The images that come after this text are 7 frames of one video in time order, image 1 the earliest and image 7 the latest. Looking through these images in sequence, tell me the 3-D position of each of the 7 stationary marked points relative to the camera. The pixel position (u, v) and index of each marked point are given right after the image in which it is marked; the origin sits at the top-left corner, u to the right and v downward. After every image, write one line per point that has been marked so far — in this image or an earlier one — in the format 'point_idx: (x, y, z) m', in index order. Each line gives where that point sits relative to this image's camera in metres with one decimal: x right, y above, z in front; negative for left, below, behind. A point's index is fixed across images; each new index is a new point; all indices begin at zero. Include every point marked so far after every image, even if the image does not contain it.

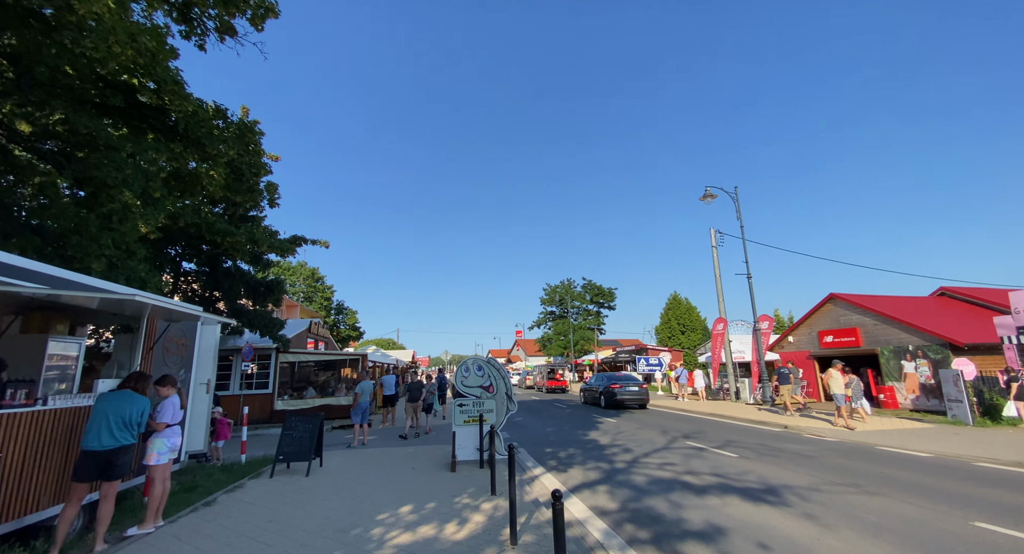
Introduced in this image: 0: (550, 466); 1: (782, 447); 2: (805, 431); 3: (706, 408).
0: (+0.7, -3.7, +8.2) m
1: (+5.8, -3.7, +9.0) m
2: (+7.8, -4.1, +11.2) m
3: (+8.6, -5.9, +18.6) m
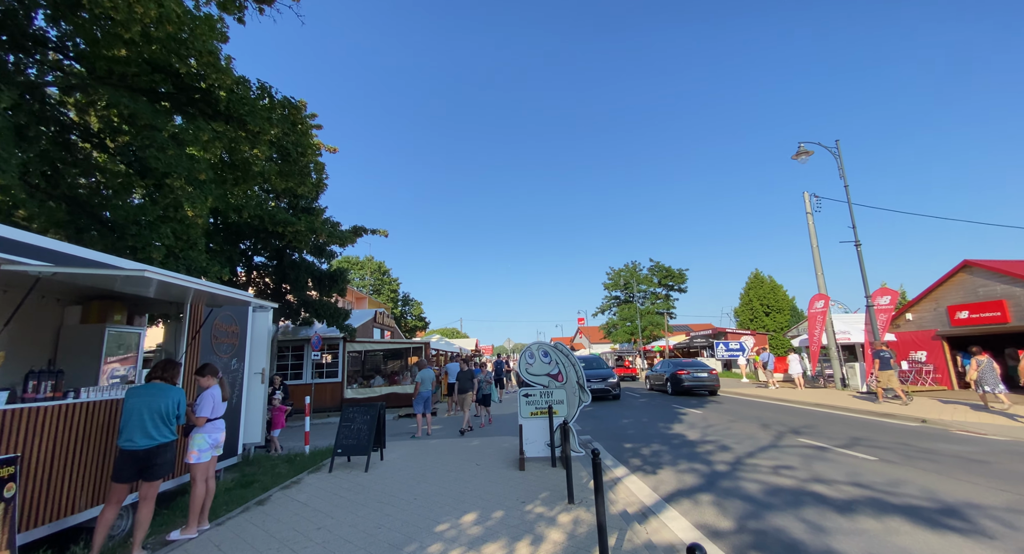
0: (+2.0, -3.2, +7.1) m
1: (+7.2, -2.9, +7.2) m
2: (+9.5, -3.2, +9.0) m
3: (+11.4, -4.7, +16.3) m
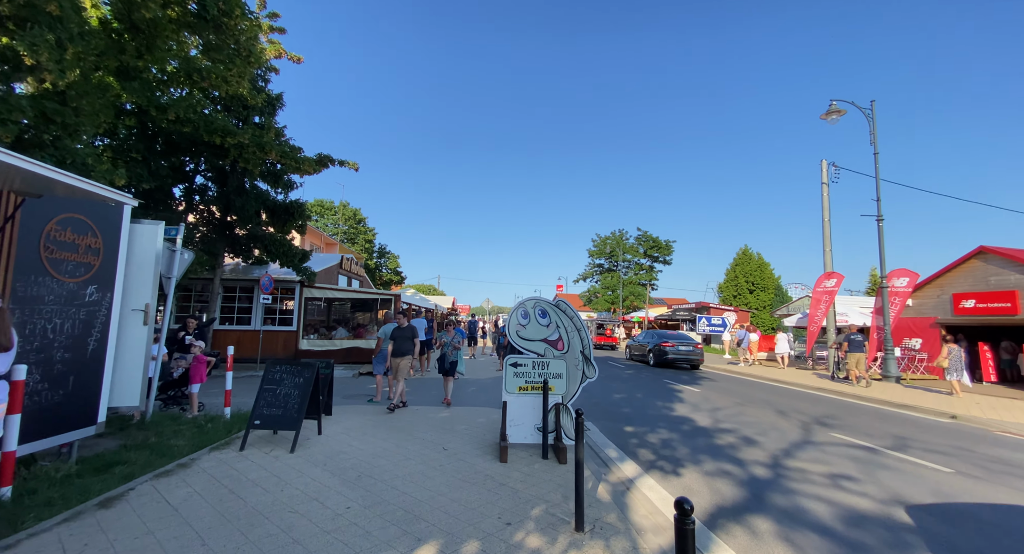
0: (+1.7, -2.4, +5.6) m
1: (+6.8, -2.5, +5.9) m
2: (+9.0, -2.8, +7.9) m
3: (+10.5, -3.8, +15.3) m
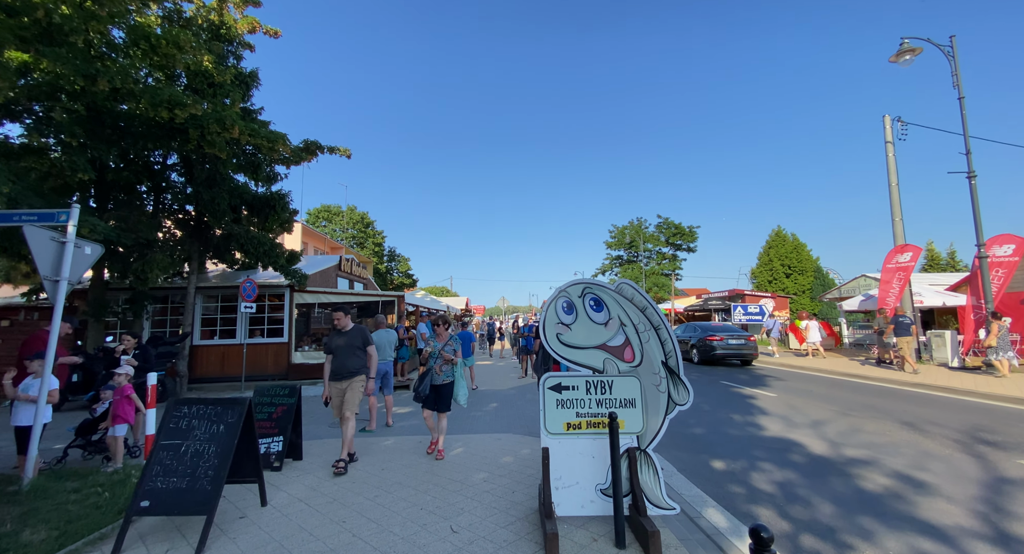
0: (+2.1, -2.1, +3.5) m
1: (+7.3, -1.9, +3.6) m
2: (+9.5, -2.1, +5.6) m
3: (+11.3, -3.0, +13.0) m
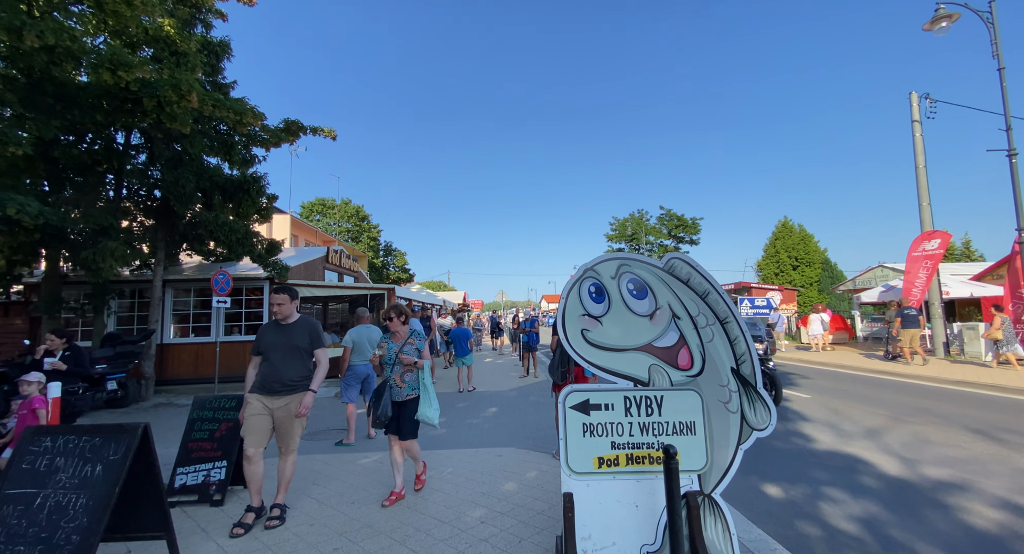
0: (+2.2, -1.9, +2.5) m
1: (+7.3, -1.7, +2.7) m
2: (+9.6, -1.9, +4.6) m
3: (+11.3, -2.7, +12.0) m
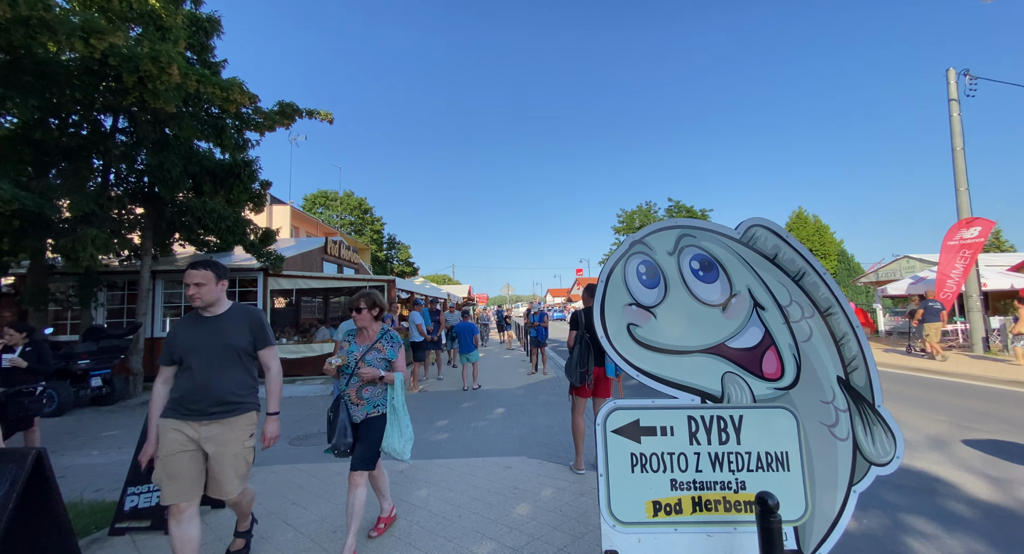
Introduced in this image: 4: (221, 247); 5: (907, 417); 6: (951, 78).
0: (+2.3, -1.8, +1.8) m
1: (+7.4, -1.6, +1.9) m
2: (+9.7, -1.7, +3.8) m
3: (+11.5, -2.4, +11.3) m
4: (-7.2, +0.8, +10.4) m
5: (+5.6, -1.9, +5.9) m
6: (+13.5, +6.2, +13.0) m
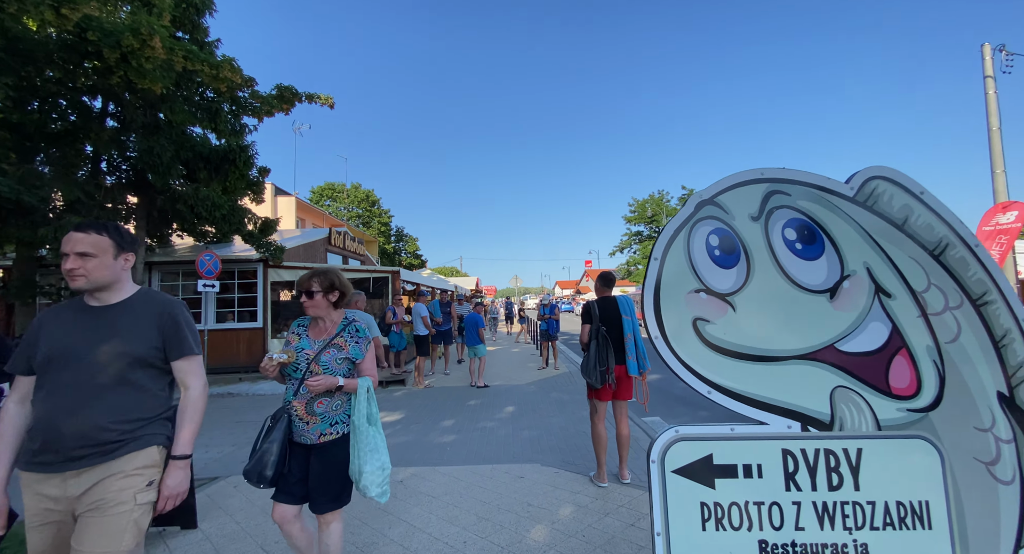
0: (+2.3, -1.7, +1.3) m
1: (+7.5, -1.5, +1.3) m
2: (+9.8, -1.6, +3.2) m
3: (+11.8, -2.1, +10.6) m
4: (-7.0, +1.0, +10.0) m
5: (+5.7, -1.8, +5.3) m
6: (+13.8, +6.5, +12.1) m
